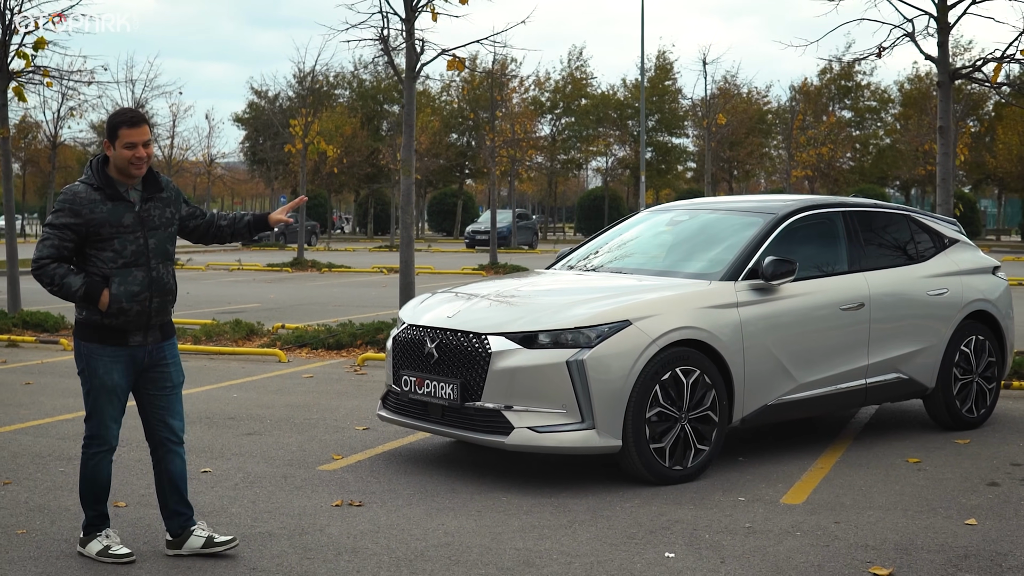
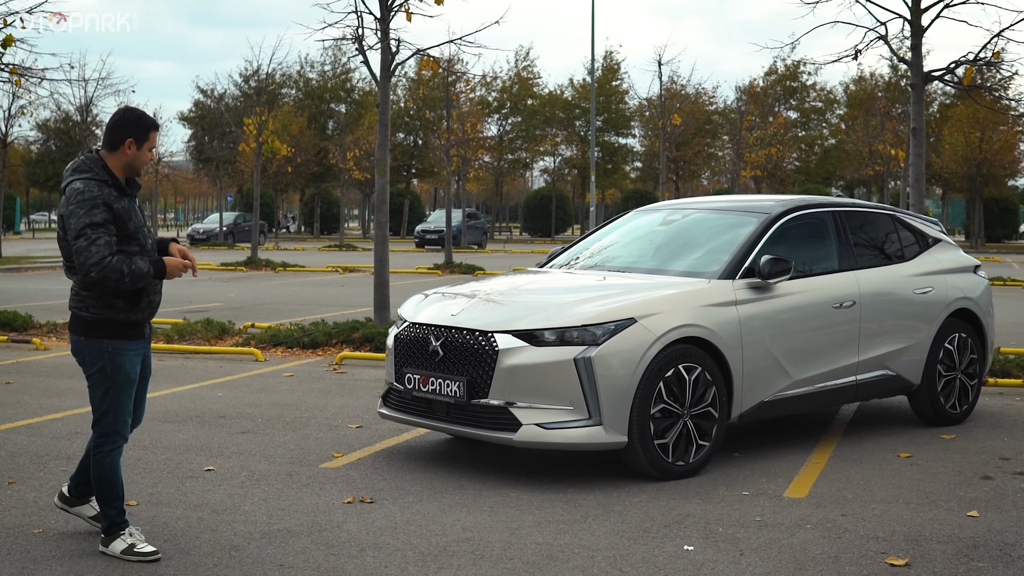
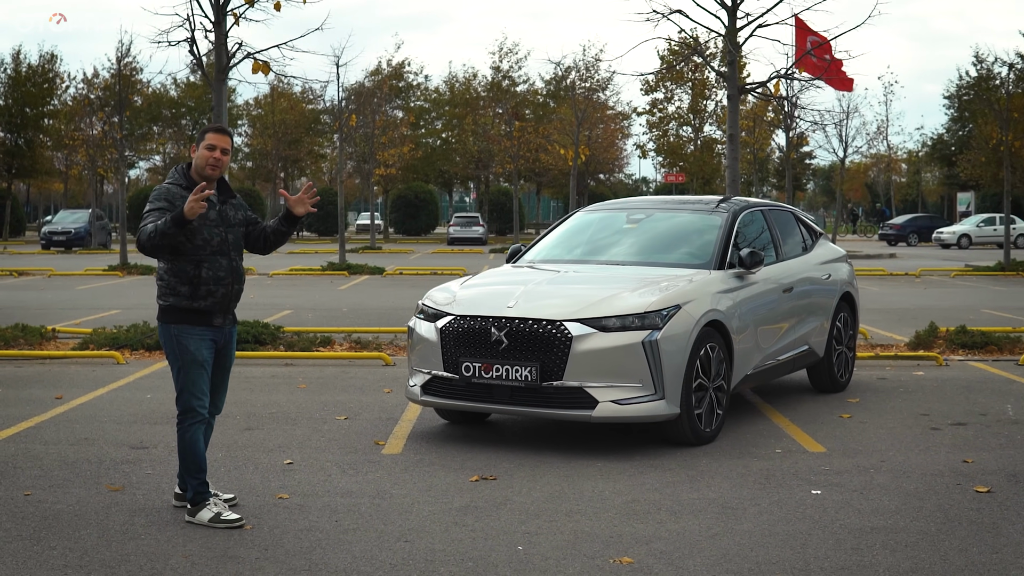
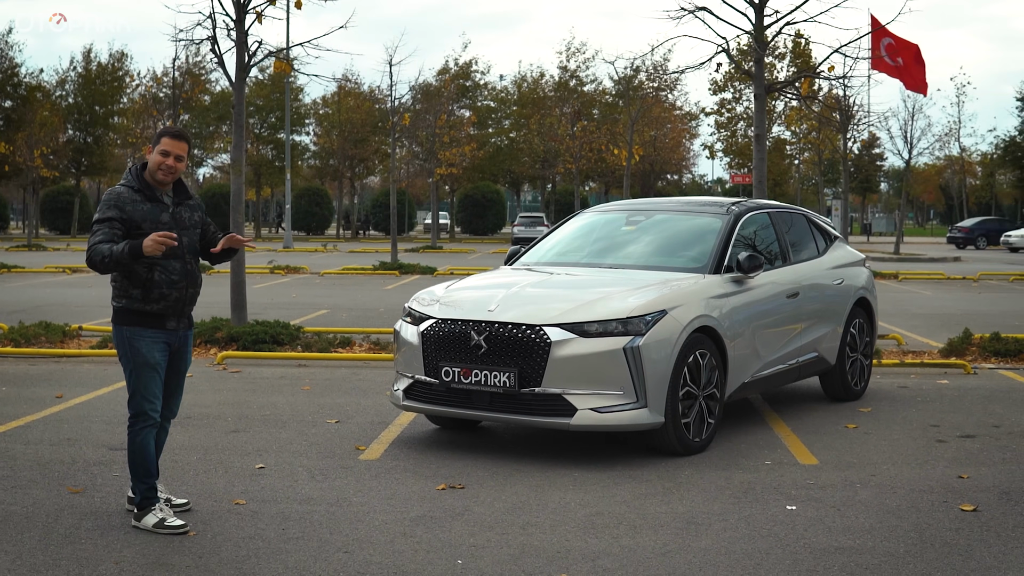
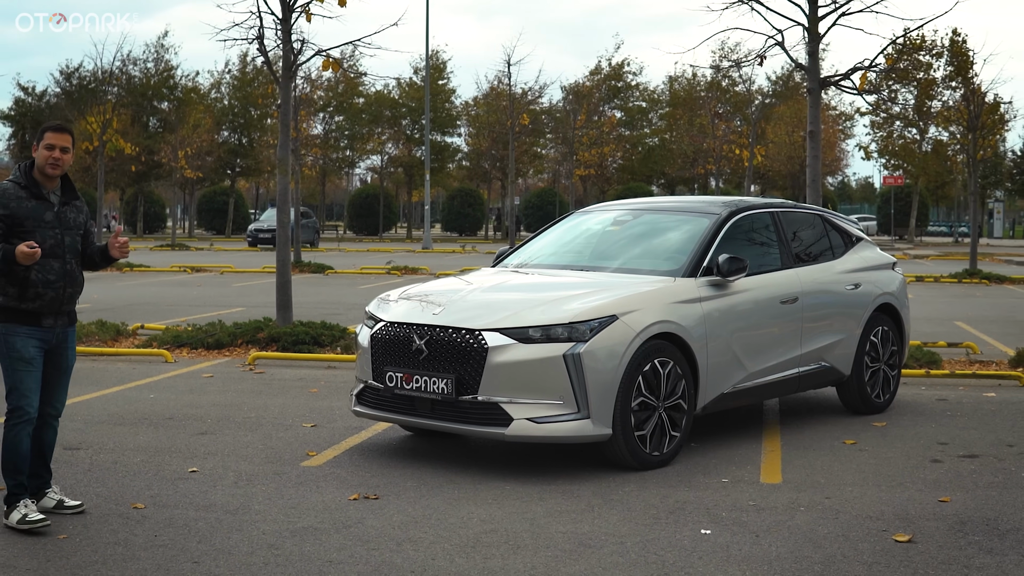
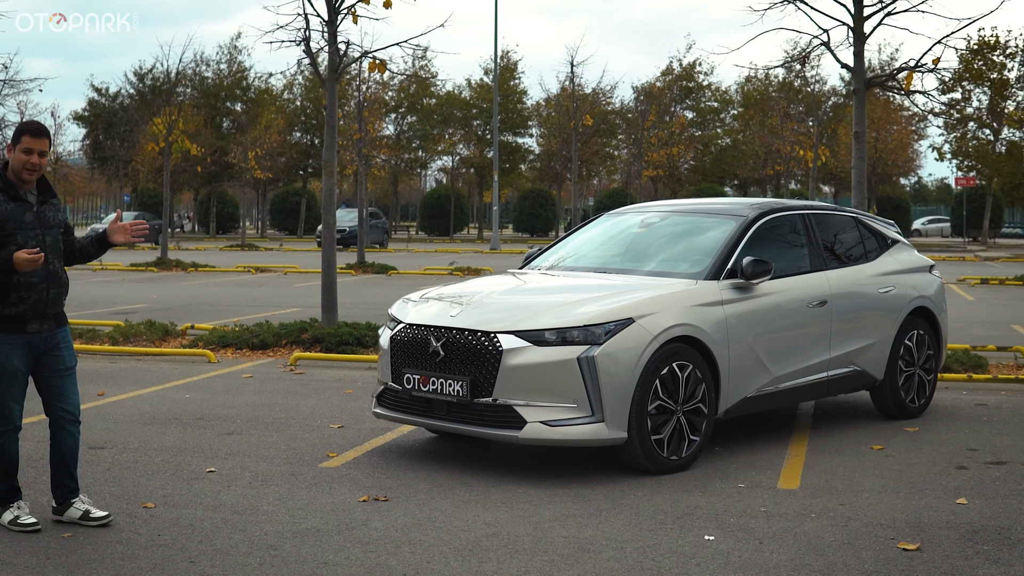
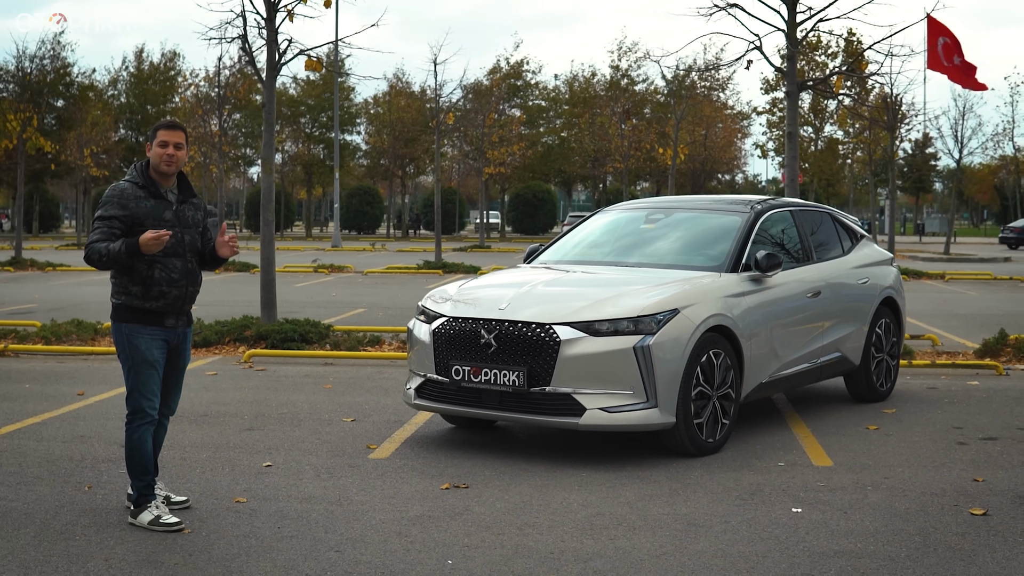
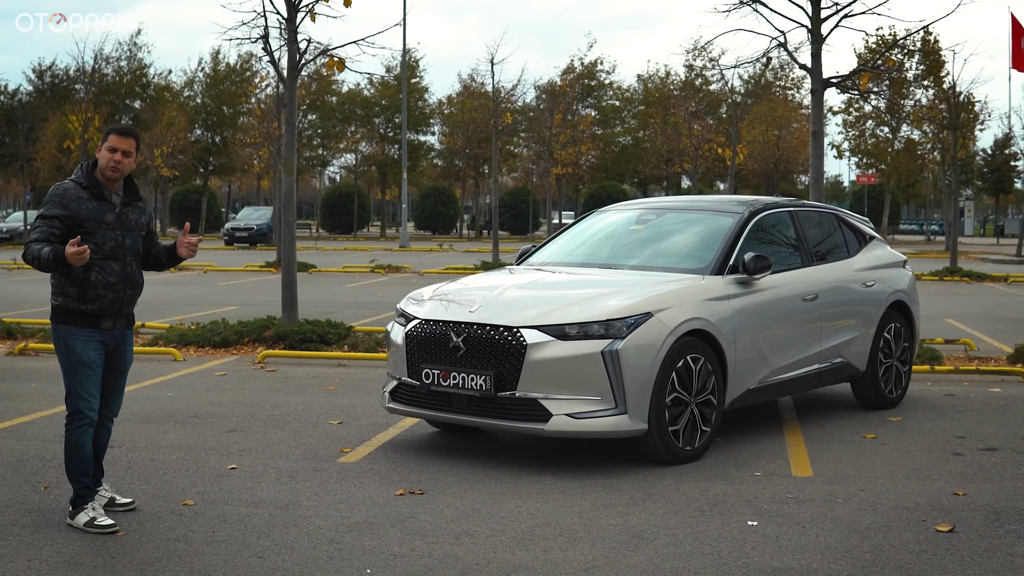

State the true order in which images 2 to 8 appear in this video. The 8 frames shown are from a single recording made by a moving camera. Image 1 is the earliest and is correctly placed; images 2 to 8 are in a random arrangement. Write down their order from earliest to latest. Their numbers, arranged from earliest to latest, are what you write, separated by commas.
2, 6, 5, 8, 7, 4, 3
